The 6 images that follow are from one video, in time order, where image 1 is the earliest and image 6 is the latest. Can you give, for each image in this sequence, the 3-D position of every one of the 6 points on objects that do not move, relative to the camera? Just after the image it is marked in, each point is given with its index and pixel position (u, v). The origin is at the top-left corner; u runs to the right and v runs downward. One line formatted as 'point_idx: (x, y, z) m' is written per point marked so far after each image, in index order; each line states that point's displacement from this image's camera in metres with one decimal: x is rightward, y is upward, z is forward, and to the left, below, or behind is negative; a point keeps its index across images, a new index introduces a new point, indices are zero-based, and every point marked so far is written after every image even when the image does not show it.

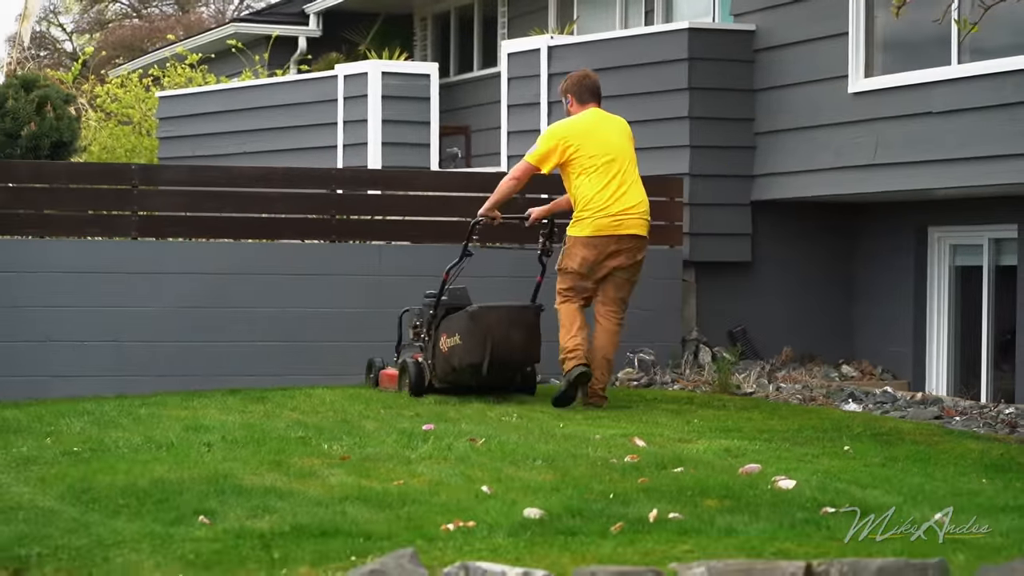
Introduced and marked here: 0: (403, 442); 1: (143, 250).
0: (-0.6, -0.8, +8.4) m
1: (-2.8, +0.3, +12.1) m
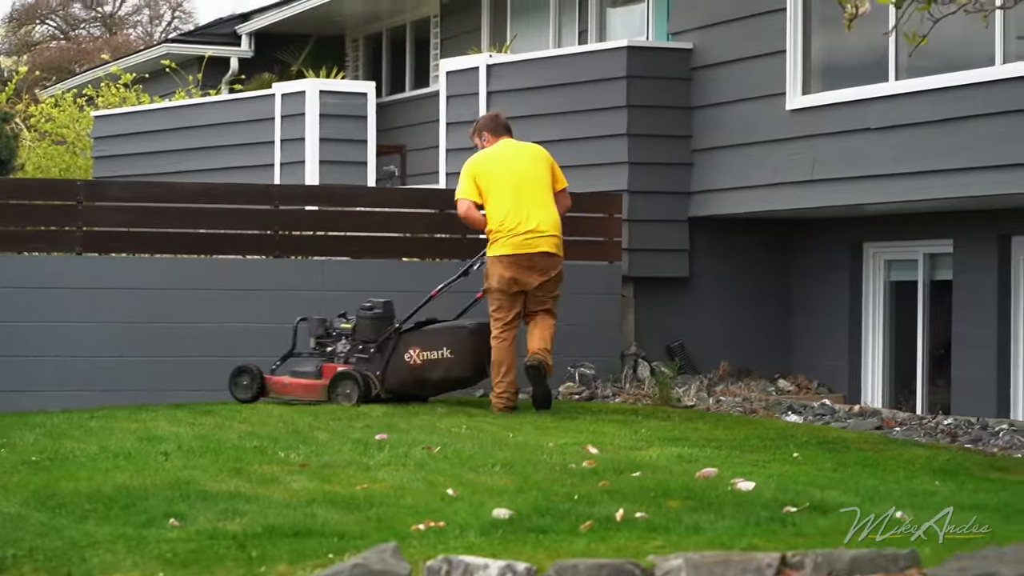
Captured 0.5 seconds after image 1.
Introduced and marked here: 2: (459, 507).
0: (-0.8, -0.9, +8.4) m
1: (-3.2, +0.2, +12.0) m
2: (-0.2, -0.9, +6.4) m
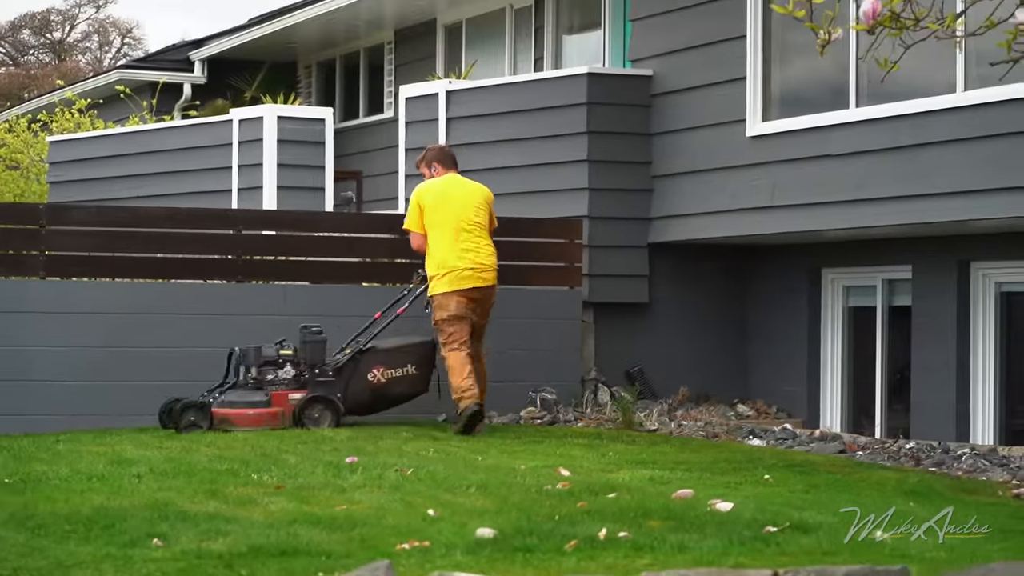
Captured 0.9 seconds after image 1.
0: (-1.0, -1.0, +8.4) m
1: (-3.5, 0.0, +11.9) m
2: (-0.3, -1.0, +6.4) m
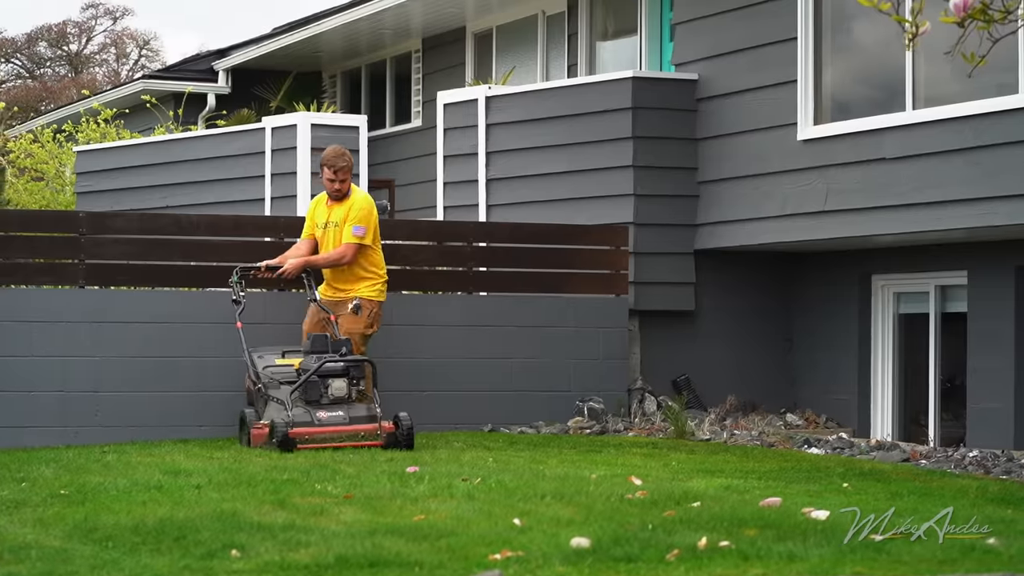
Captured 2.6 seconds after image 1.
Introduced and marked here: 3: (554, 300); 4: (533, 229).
0: (-0.6, -1.0, +8.1) m
1: (-3.1, -0.1, +11.7) m
2: (+0.1, -1.0, +6.2) m
3: (+0.4, -0.1, +13.1) m
4: (+0.2, +0.5, +13.0) m
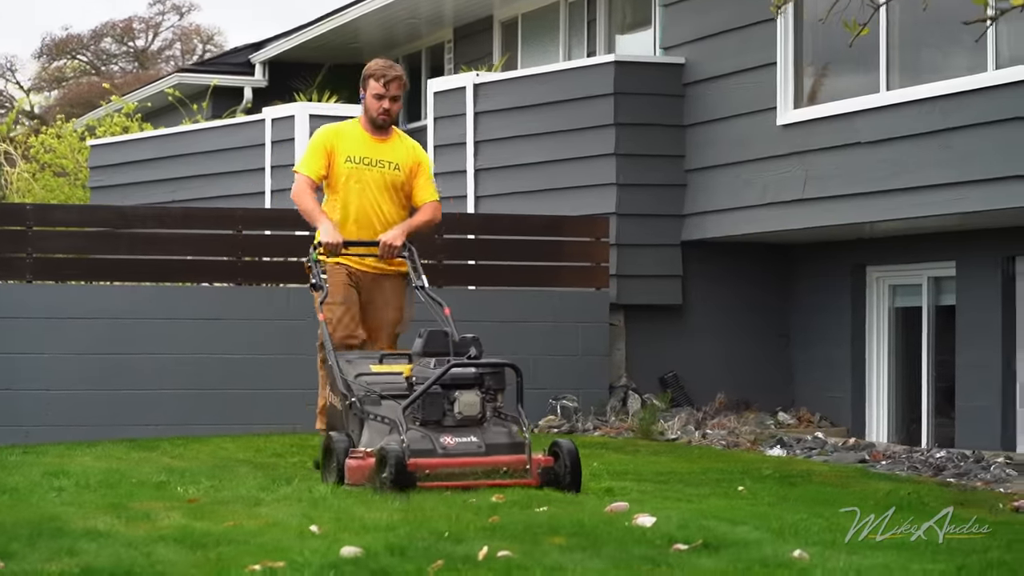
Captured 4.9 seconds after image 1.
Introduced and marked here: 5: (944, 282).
0: (-1.2, -1.0, +7.8) m
1: (-3.5, 0.0, +11.5) m
2: (-0.7, -0.9, +5.8) m
3: (+0.2, 0.0, +12.7) m
4: (0.0, +0.5, +12.6) m
5: (+3.3, 0.0, +12.0) m
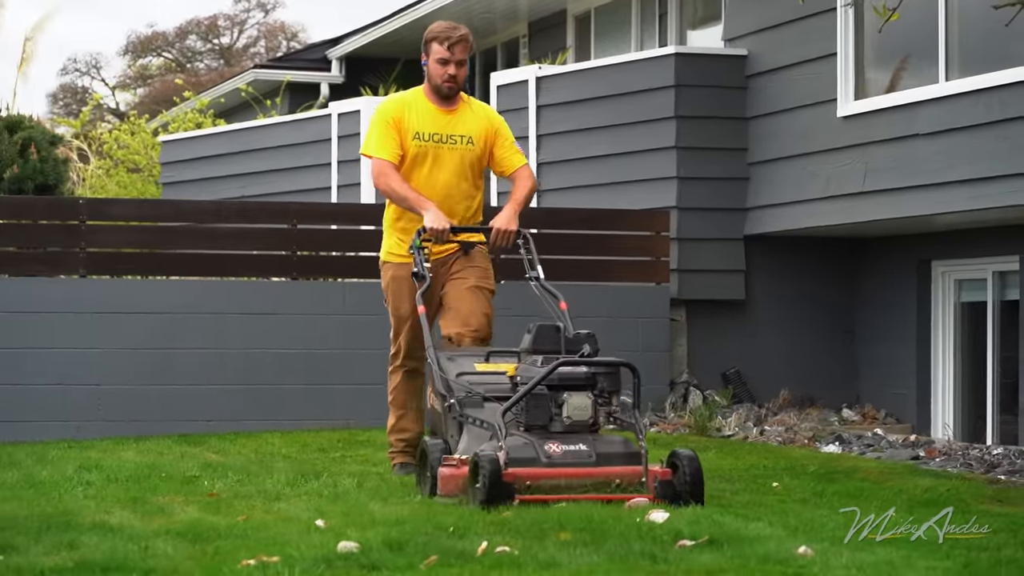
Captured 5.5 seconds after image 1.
0: (-1.1, -0.9, +7.8) m
1: (-3.1, 0.0, +11.6) m
2: (-0.7, -0.9, +5.7) m
3: (+0.6, 0.0, +12.5) m
4: (+0.4, +0.6, +12.4) m
5: (+3.7, +0.1, +11.7) m
